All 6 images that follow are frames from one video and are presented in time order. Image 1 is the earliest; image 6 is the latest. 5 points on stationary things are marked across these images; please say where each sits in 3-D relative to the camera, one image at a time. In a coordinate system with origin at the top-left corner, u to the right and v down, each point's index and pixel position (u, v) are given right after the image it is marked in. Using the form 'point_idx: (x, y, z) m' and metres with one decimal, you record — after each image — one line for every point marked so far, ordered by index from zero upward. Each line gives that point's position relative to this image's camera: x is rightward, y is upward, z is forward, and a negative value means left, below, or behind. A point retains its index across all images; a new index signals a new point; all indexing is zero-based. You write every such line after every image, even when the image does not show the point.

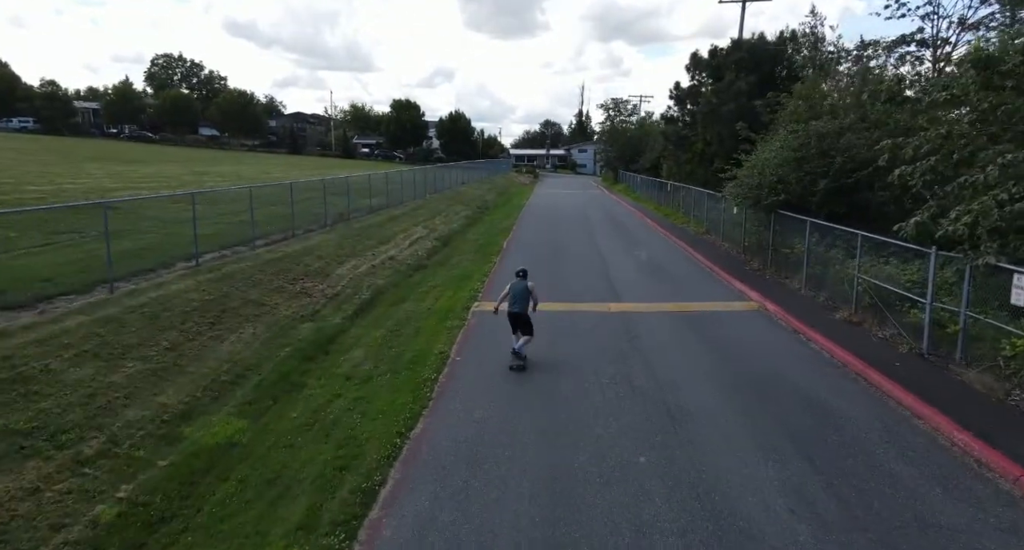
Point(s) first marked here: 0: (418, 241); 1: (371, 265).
0: (-2.9, +1.0, +20.0) m
1: (-3.4, +0.2, +15.3) m
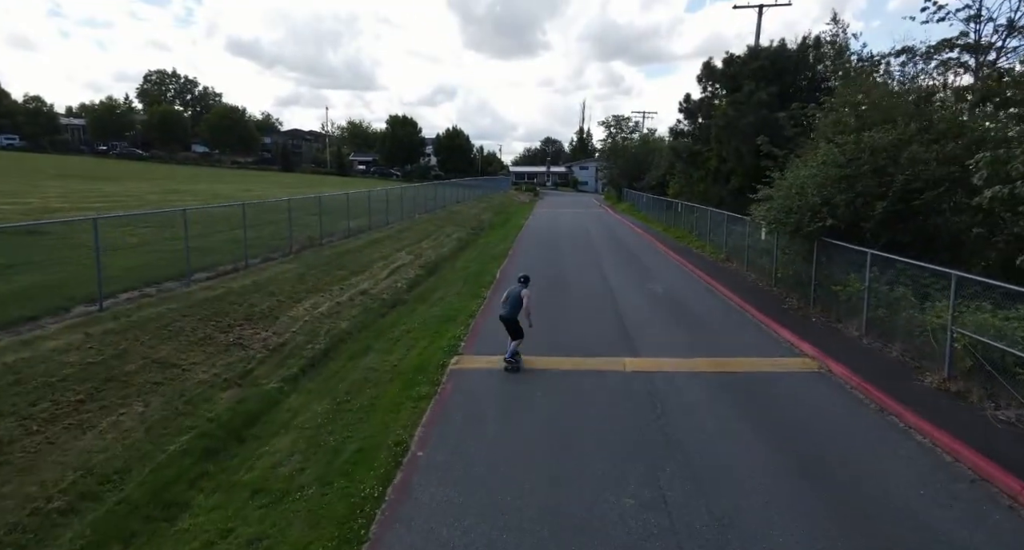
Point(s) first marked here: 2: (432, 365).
0: (-3.0, +0.1, +17.6) m
1: (-3.5, -0.6, +12.9) m
2: (-1.1, -1.3, +9.2) m
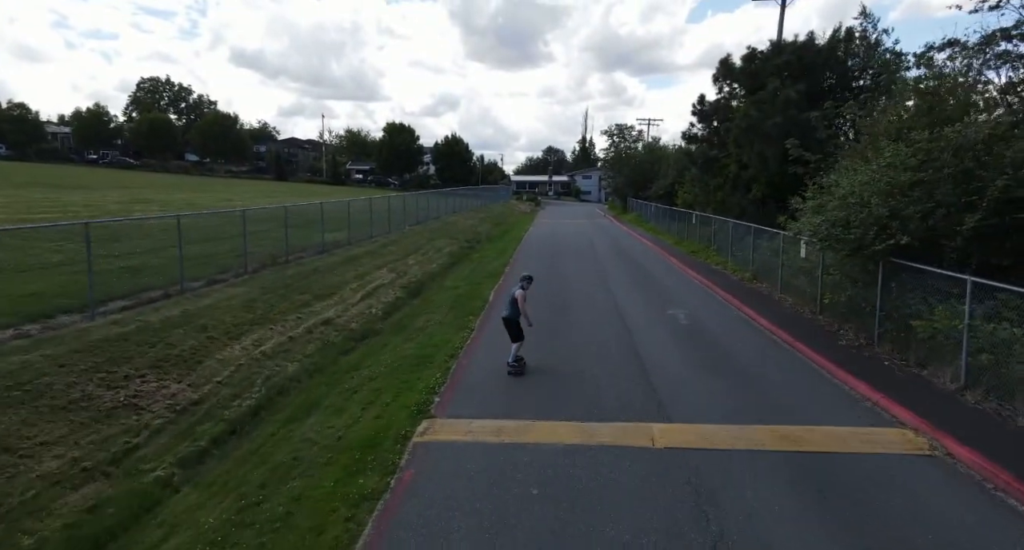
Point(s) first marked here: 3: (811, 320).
0: (-3.1, -0.4, +15.1) m
1: (-3.6, -1.0, +10.4) m
2: (-1.3, -1.7, +6.7) m
3: (+5.9, -0.9, +12.9) m
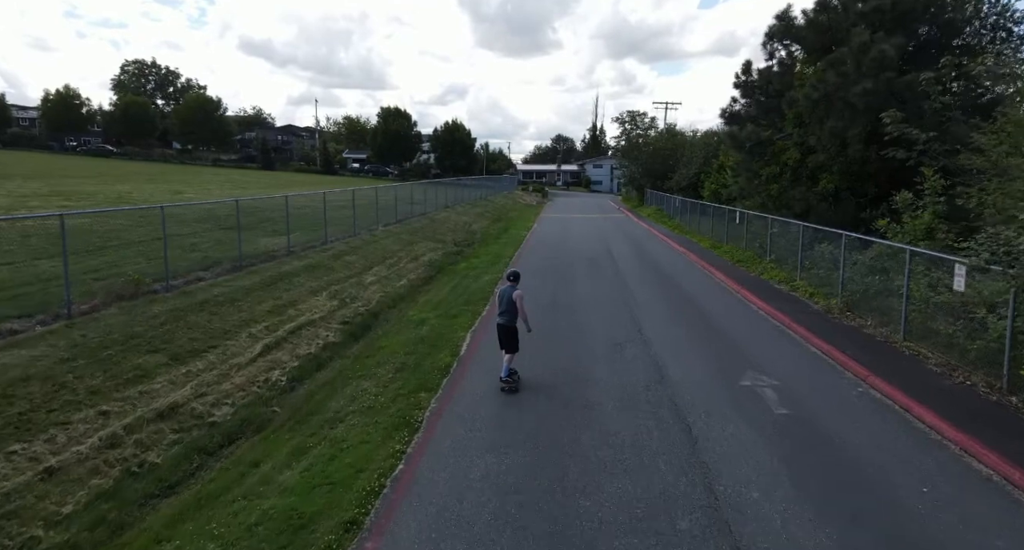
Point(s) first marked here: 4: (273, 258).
0: (-3.4, -1.0, +10.0) m
1: (-3.9, -1.7, +5.3) m
2: (-1.6, -2.4, +1.6) m
3: (+5.7, -1.5, +7.7) m
4: (-5.5, +0.4, +15.0) m
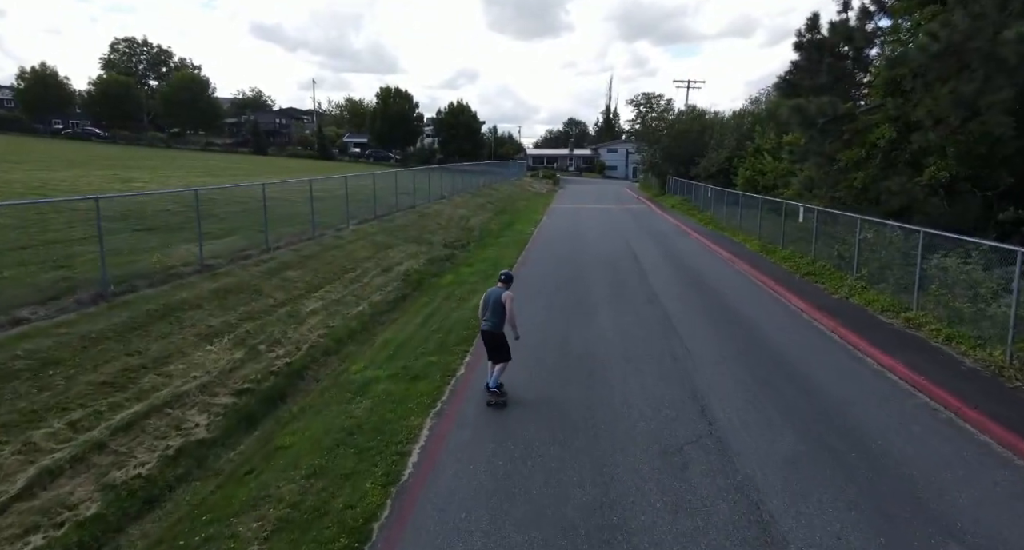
0: (-3.5, -1.5, +5.7) m
1: (-4.2, -2.3, +1.1) m
2: (-1.9, -3.1, -2.7) m
3: (+5.5, -2.1, +3.2) m
4: (-5.6, 0.0, +10.7) m
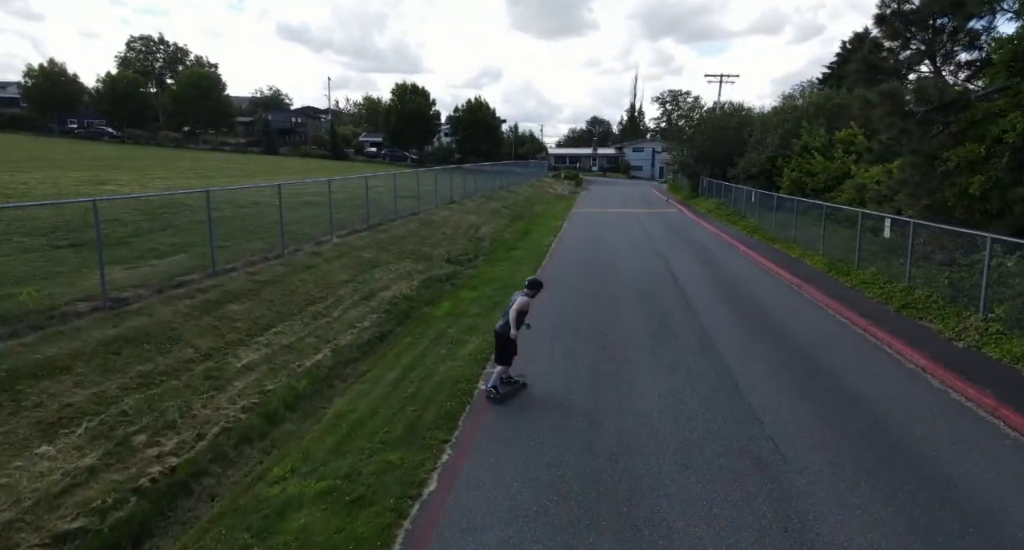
0: (-3.7, -2.1, +2.7) m
1: (-4.4, -2.8, -1.9) m
2: (-2.4, -3.7, -5.7) m
3: (+5.3, -2.7, -0.1) m
4: (-5.5, -0.5, +7.8) m
